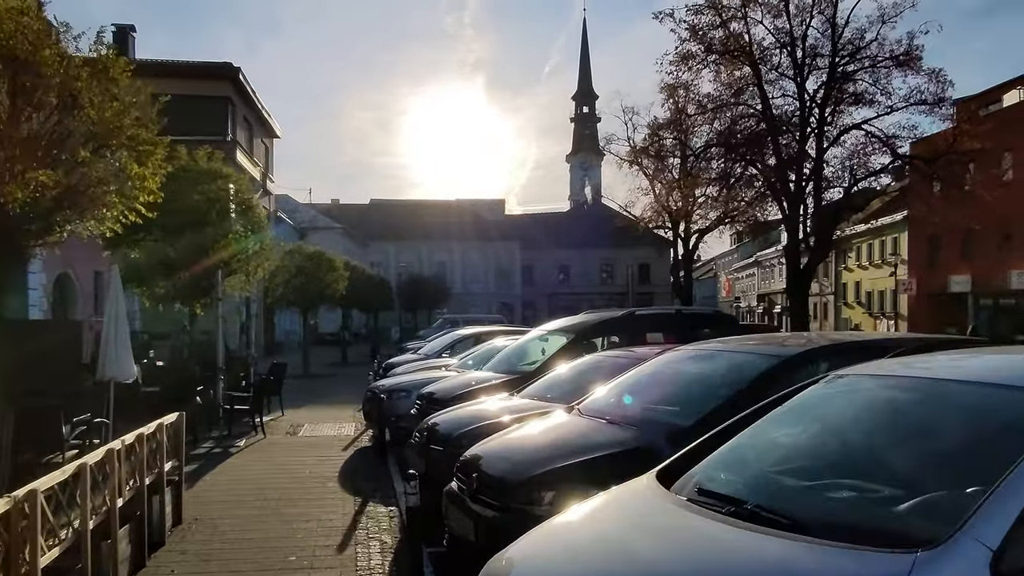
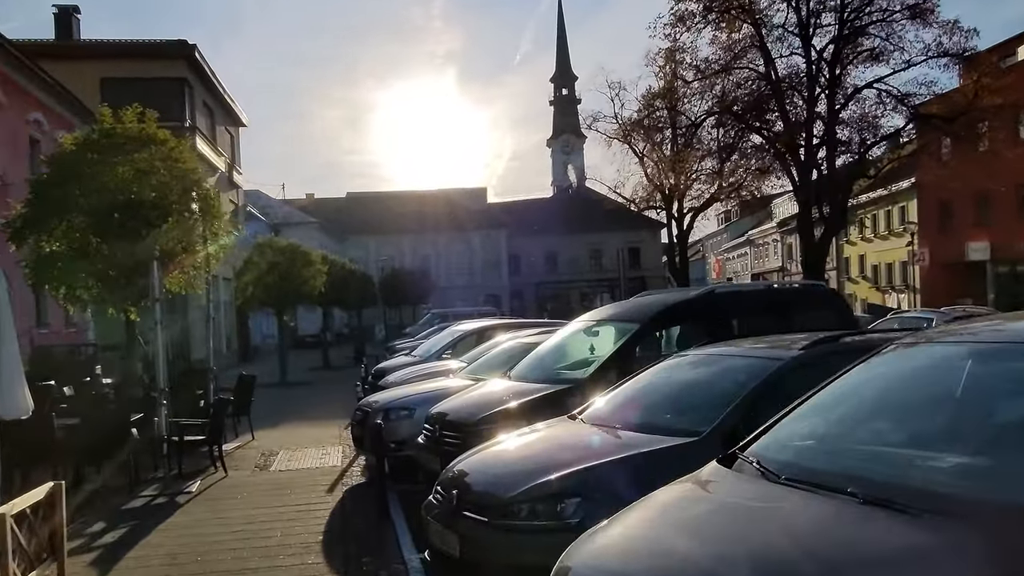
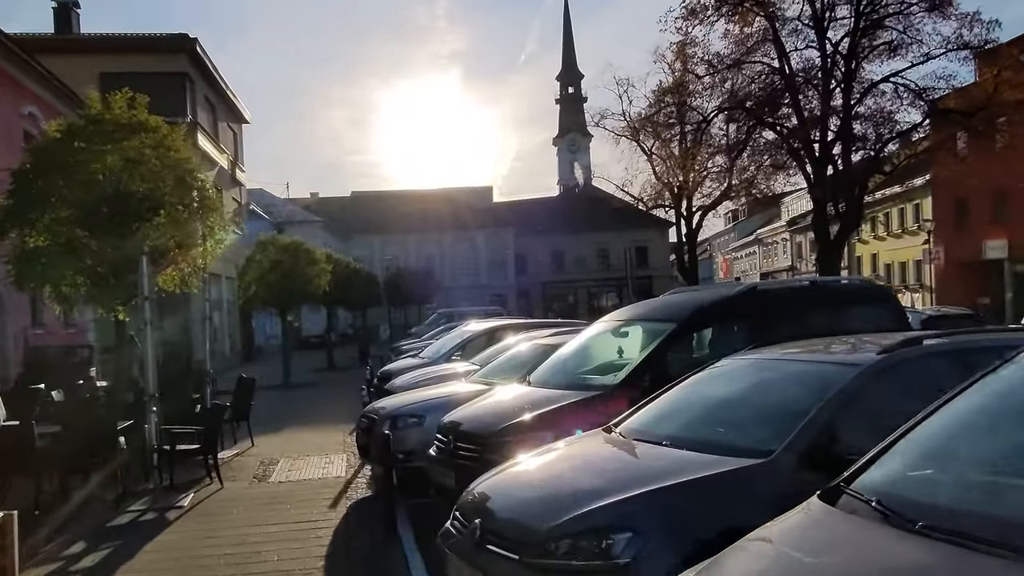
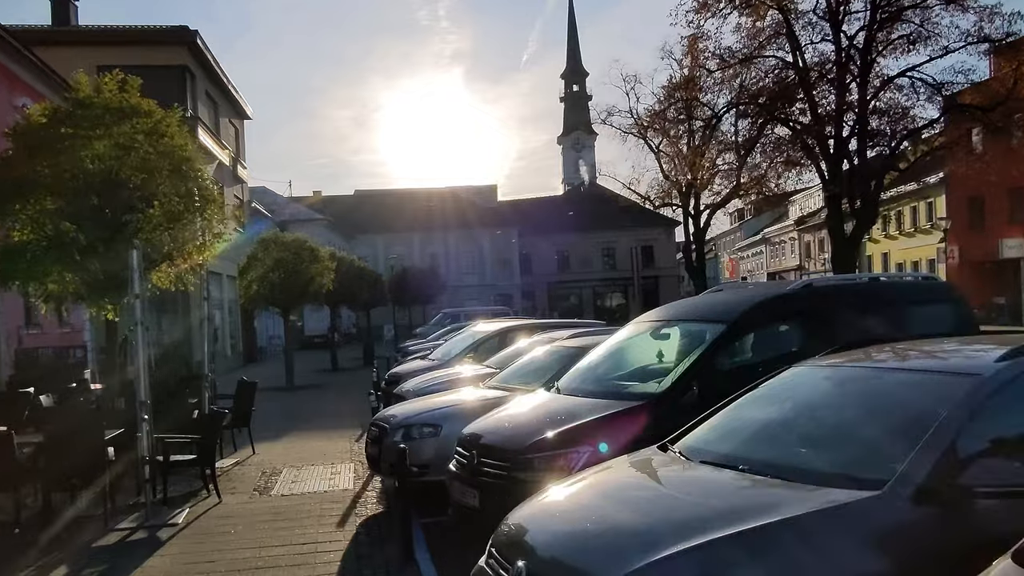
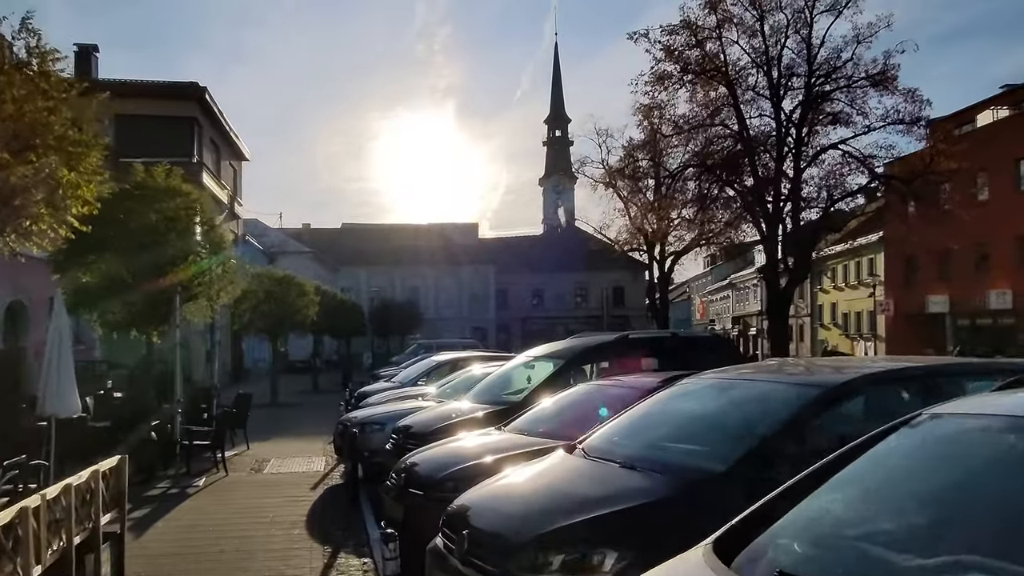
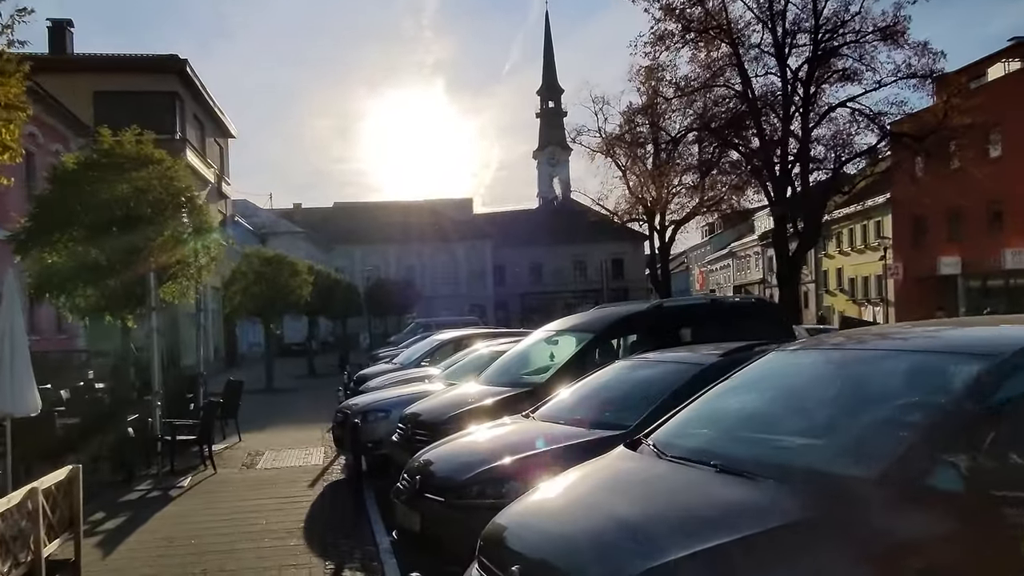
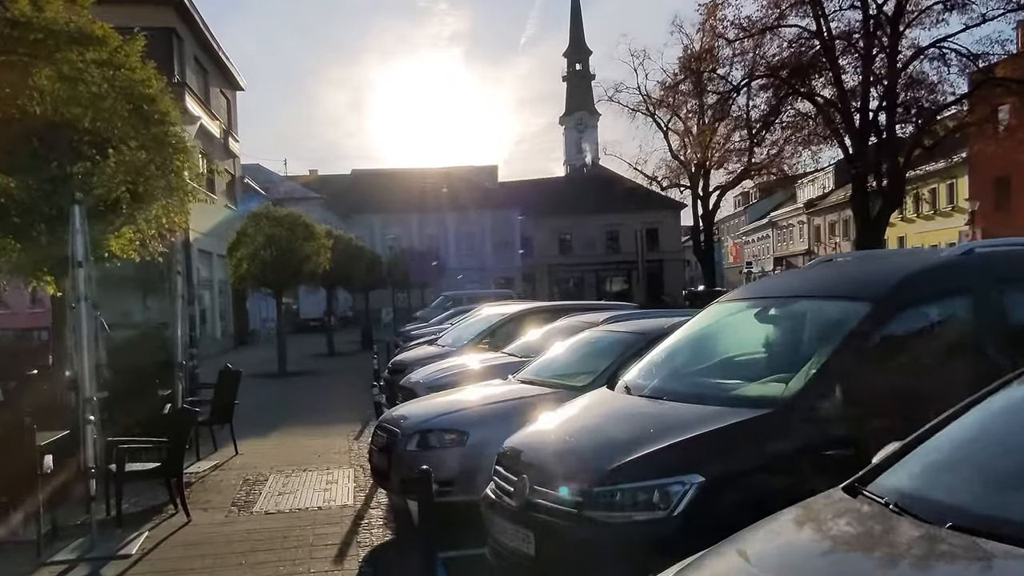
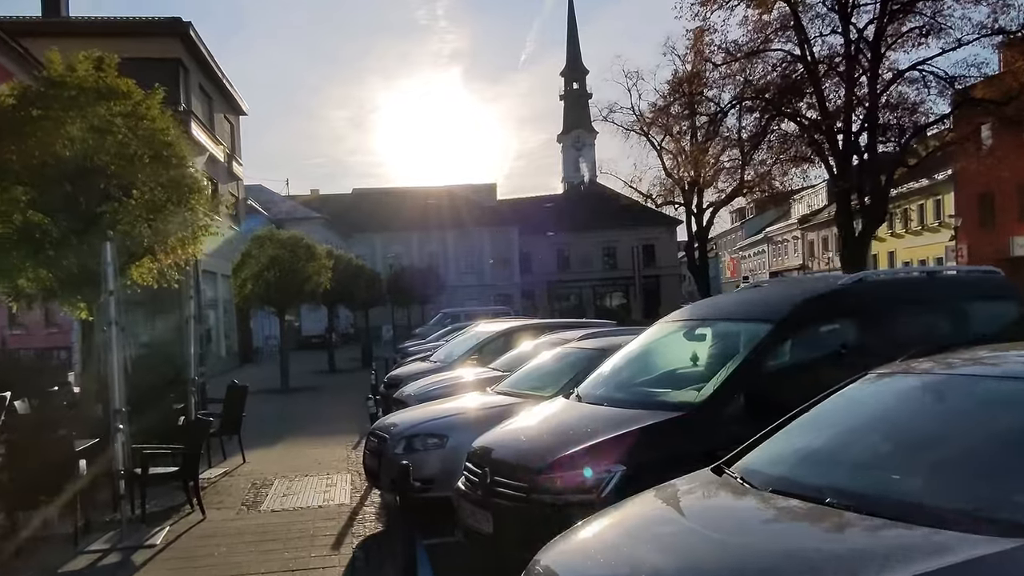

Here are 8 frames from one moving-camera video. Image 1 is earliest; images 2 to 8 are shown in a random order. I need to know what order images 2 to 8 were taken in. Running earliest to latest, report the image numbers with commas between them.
5, 6, 2, 3, 4, 8, 7
